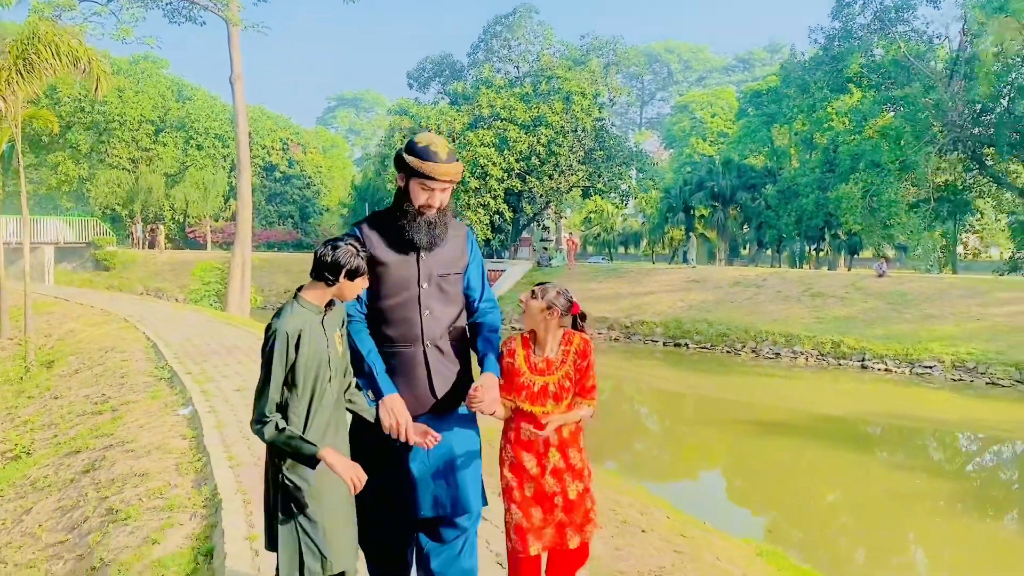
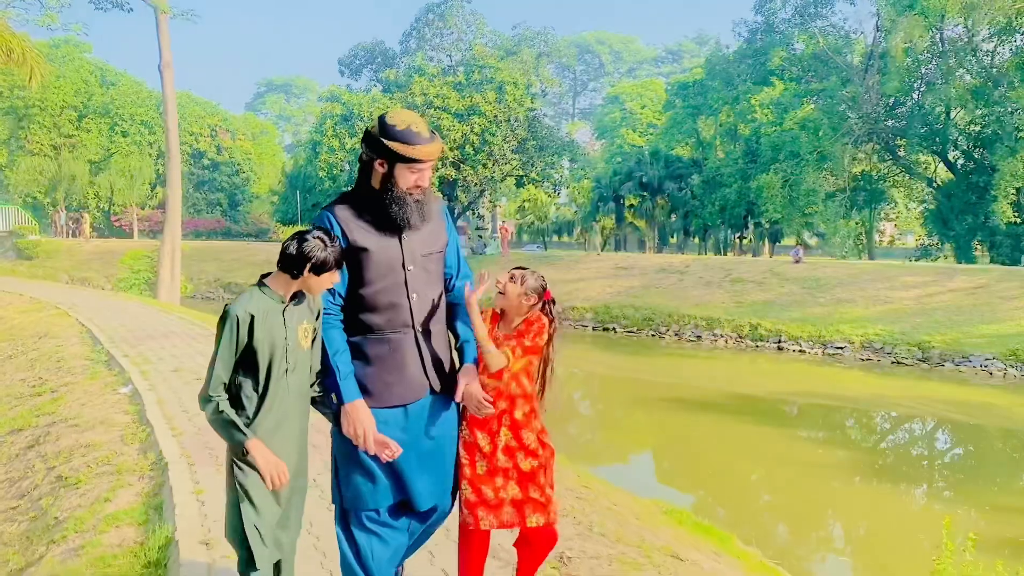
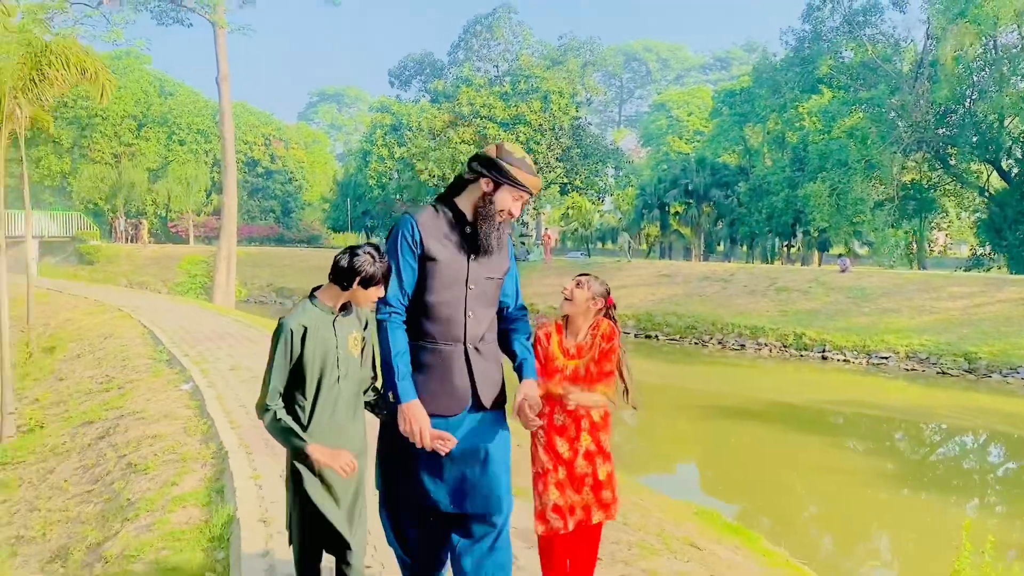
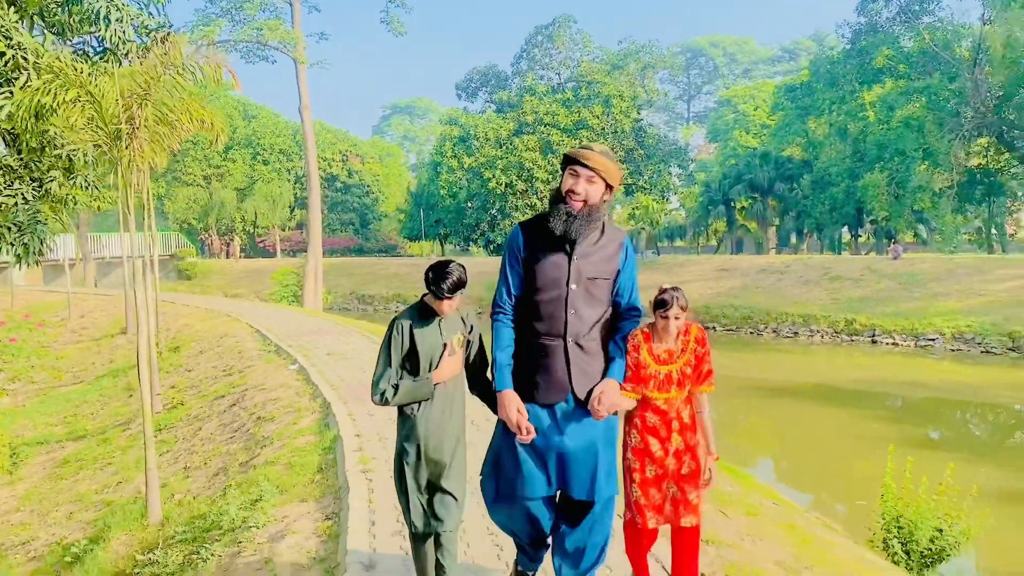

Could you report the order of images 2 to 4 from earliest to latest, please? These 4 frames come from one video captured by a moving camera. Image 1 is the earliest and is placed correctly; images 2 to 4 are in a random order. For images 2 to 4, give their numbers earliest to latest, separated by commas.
2, 3, 4
